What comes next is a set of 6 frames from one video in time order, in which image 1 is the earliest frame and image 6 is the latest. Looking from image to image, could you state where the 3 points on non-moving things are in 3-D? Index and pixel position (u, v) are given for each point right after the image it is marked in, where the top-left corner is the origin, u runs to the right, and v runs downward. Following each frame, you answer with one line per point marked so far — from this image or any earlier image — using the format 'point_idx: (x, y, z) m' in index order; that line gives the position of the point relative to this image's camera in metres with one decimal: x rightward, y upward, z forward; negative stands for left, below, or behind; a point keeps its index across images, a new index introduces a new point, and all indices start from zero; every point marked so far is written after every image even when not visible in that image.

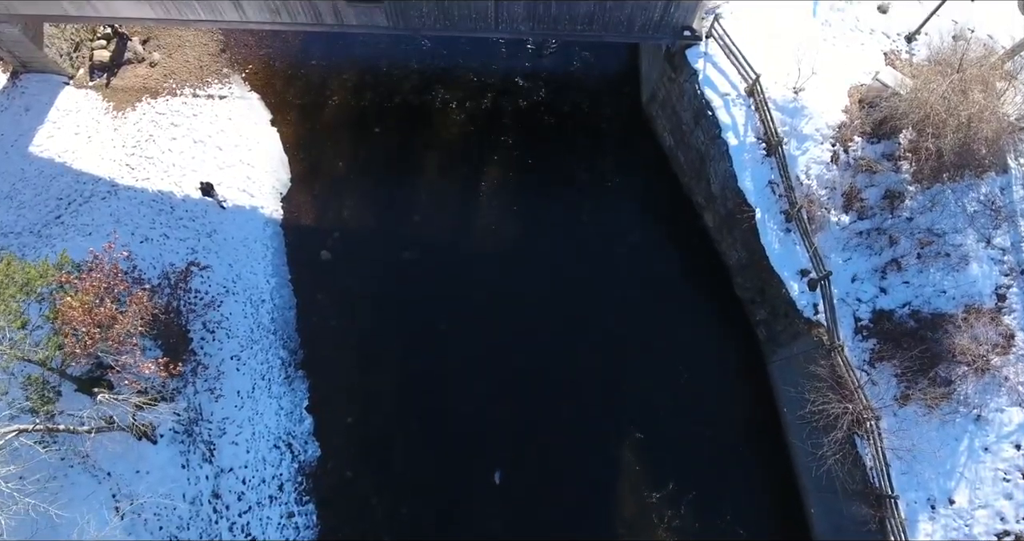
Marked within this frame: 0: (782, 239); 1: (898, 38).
0: (+6.4, +0.7, +14.0) m
1: (+9.7, +5.8, +14.8) m
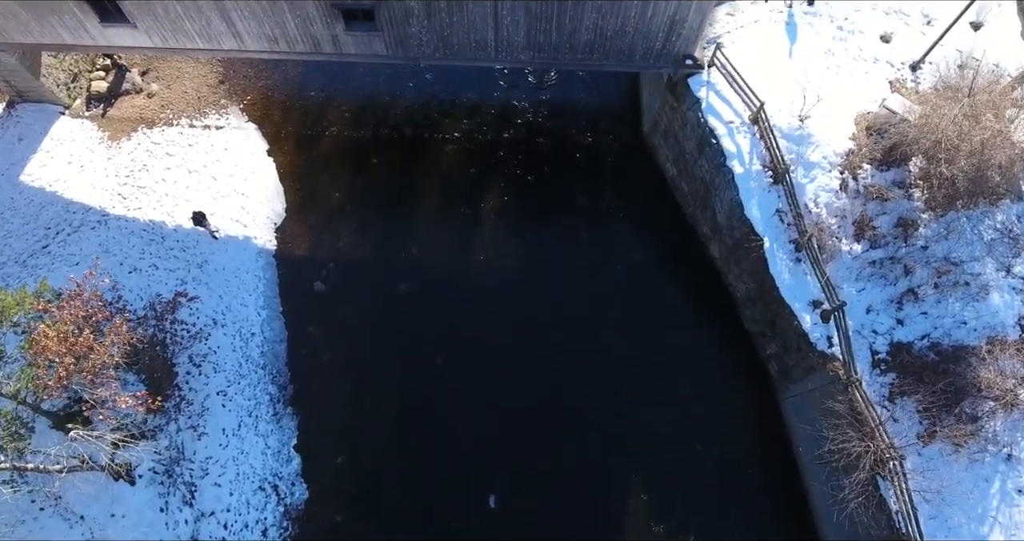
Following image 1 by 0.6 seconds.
0: (+6.4, 0.0, +13.5) m
1: (+9.7, +5.0, +14.7) m
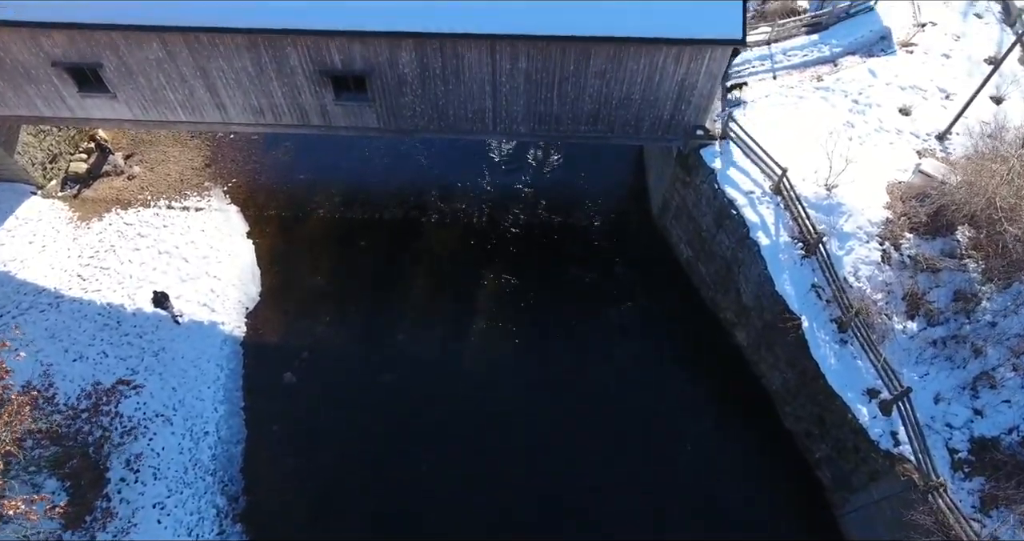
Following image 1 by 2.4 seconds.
0: (+6.3, -1.6, +11.5) m
1: (+9.6, +3.1, +13.7) m
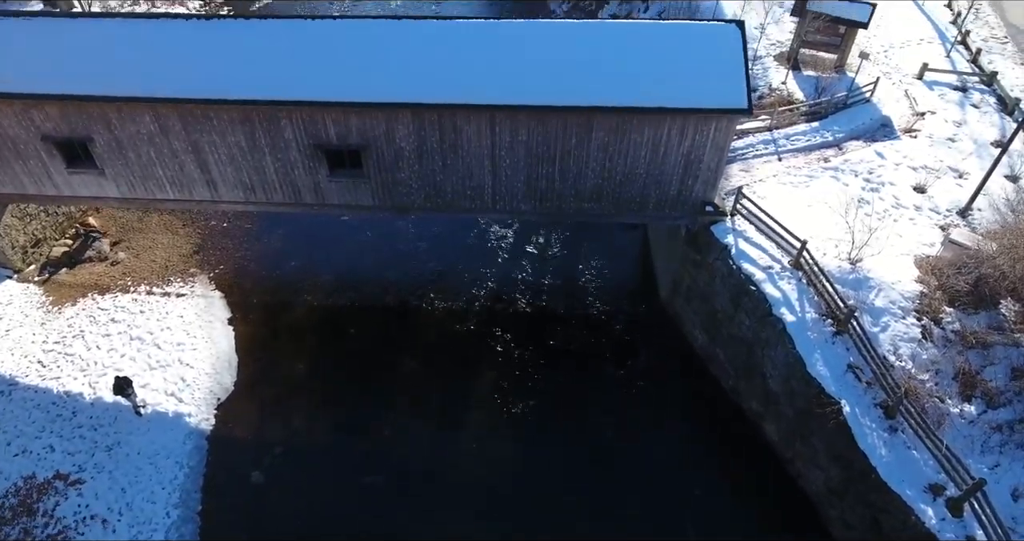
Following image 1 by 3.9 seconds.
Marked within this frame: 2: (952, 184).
0: (+6.3, -2.9, +10.0) m
1: (+9.6, +1.3, +13.0) m
2: (+10.3, +2.0, +13.9) m
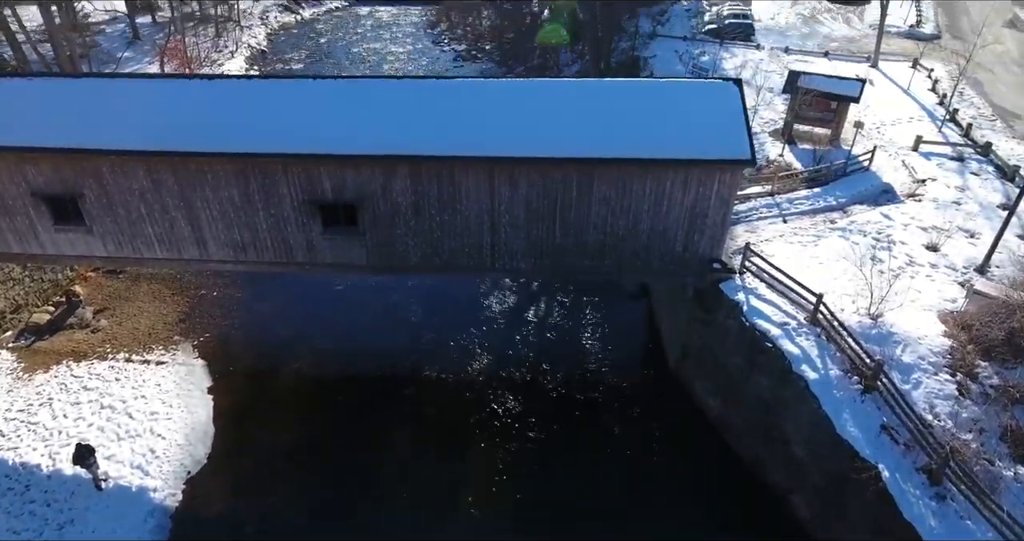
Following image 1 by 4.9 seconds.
0: (+6.3, -3.6, +8.8) m
1: (+9.6, 0.0, +12.5) m
2: (+10.3, +0.6, +13.5) m
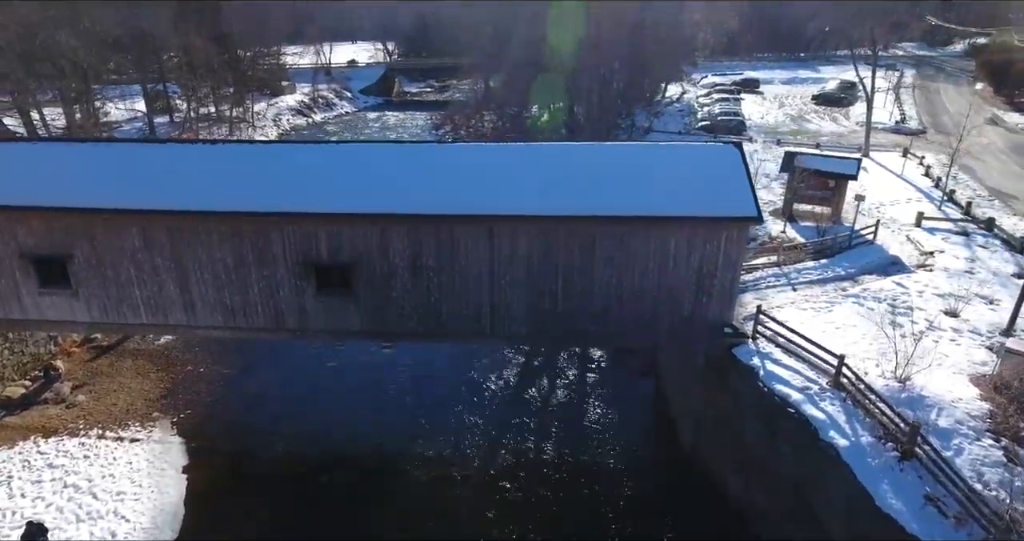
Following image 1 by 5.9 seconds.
0: (+6.4, -4.2, +7.6) m
1: (+9.7, -1.3, +11.9) m
2: (+10.3, -0.8, +12.9) m
